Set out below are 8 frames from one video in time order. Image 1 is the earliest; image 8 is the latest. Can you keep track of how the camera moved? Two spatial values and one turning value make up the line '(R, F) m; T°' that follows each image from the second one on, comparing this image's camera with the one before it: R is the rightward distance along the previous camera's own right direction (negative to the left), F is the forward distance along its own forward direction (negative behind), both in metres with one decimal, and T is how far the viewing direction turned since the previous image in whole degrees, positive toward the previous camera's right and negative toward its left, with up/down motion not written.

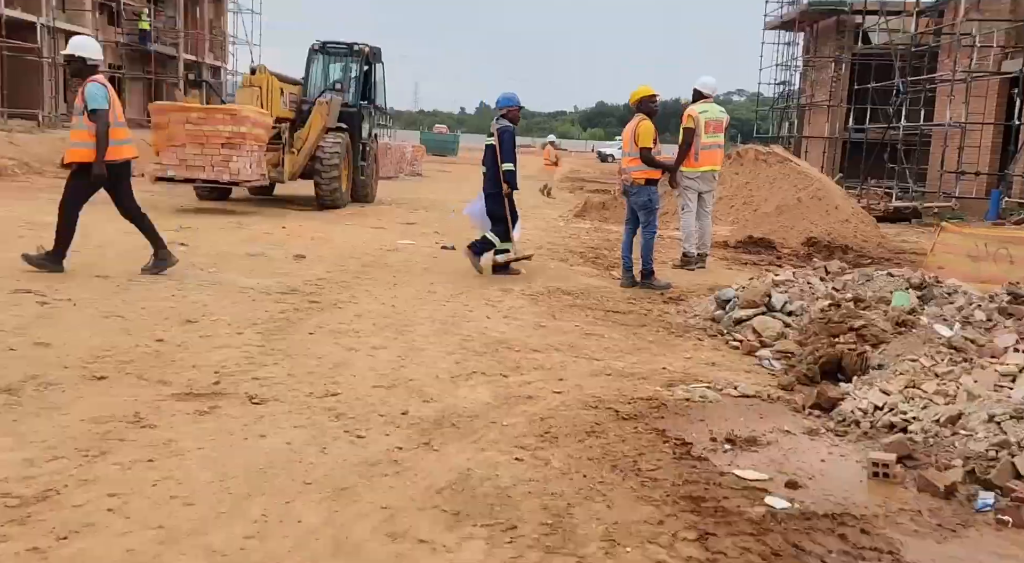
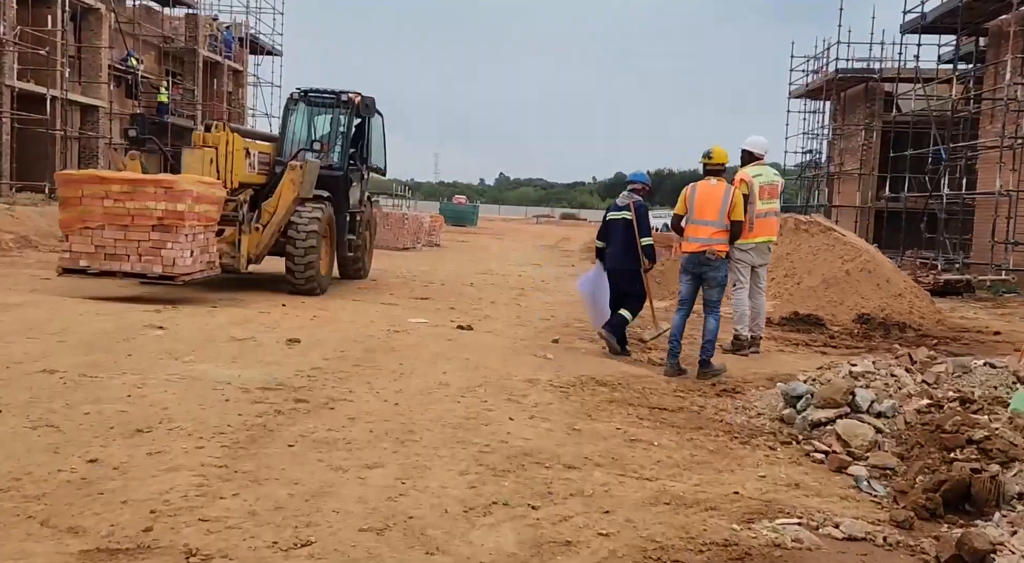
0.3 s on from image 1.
(-0.1, +1.3) m; -1°
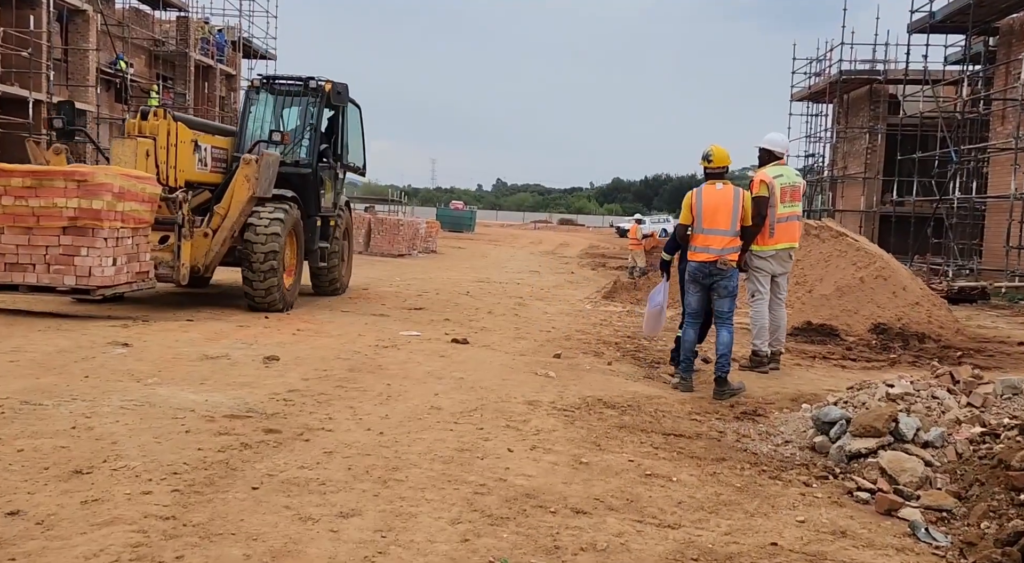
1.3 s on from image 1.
(0.0, +0.8) m; 0°
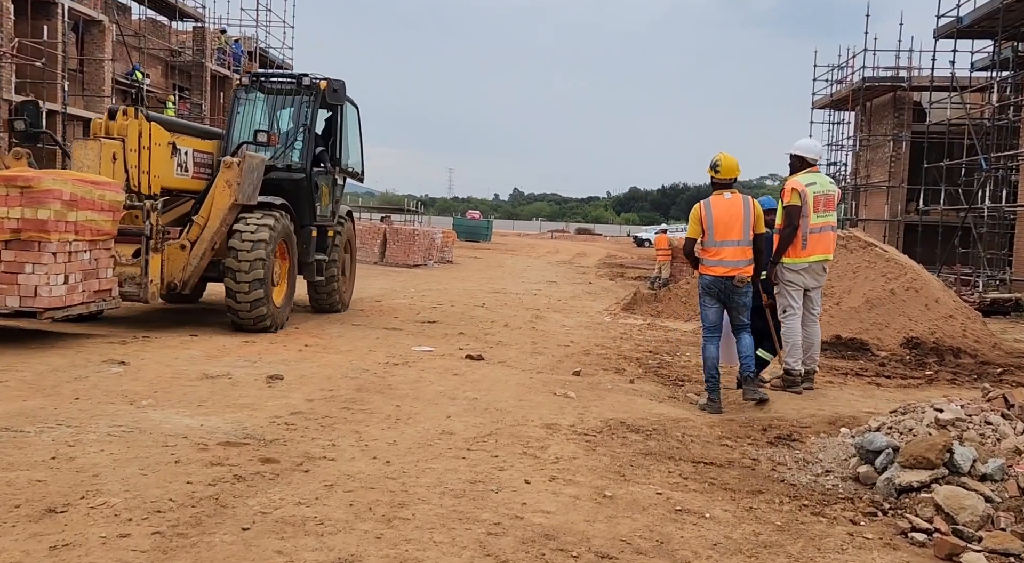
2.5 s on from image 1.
(0.0, +0.5) m; -1°
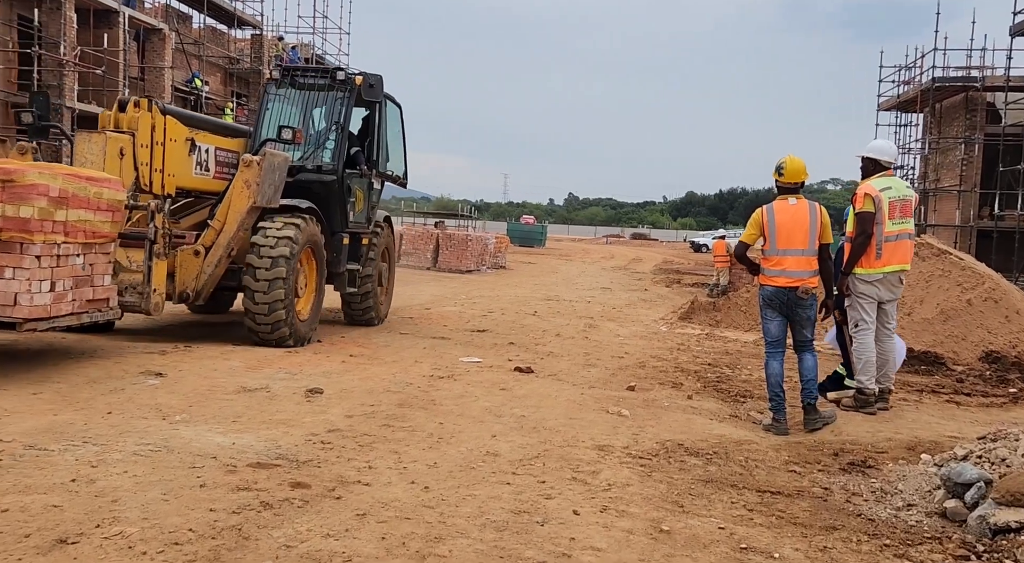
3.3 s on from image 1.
(0.0, +0.4) m; -3°
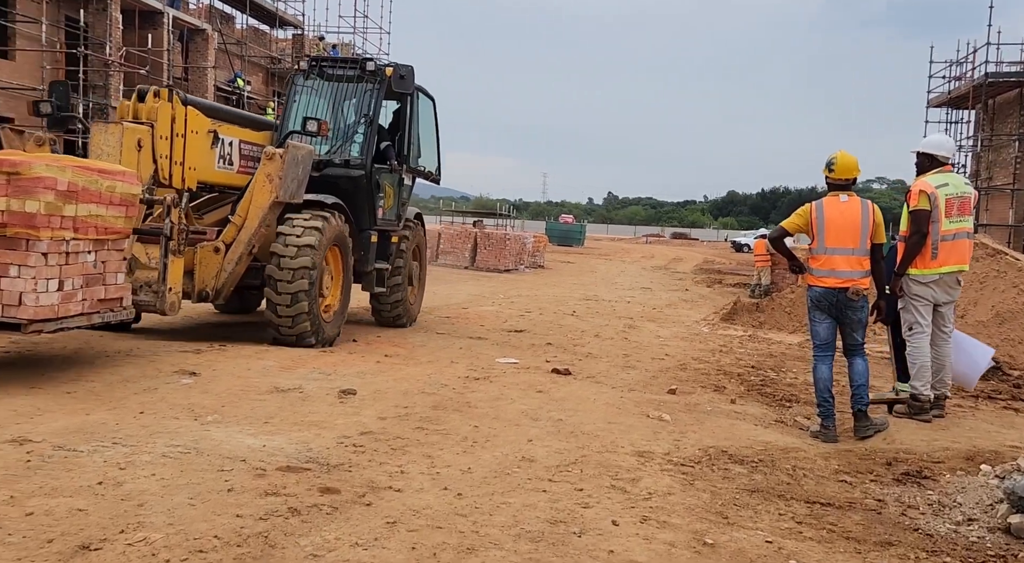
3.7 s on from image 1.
(0.0, +0.2) m; -2°
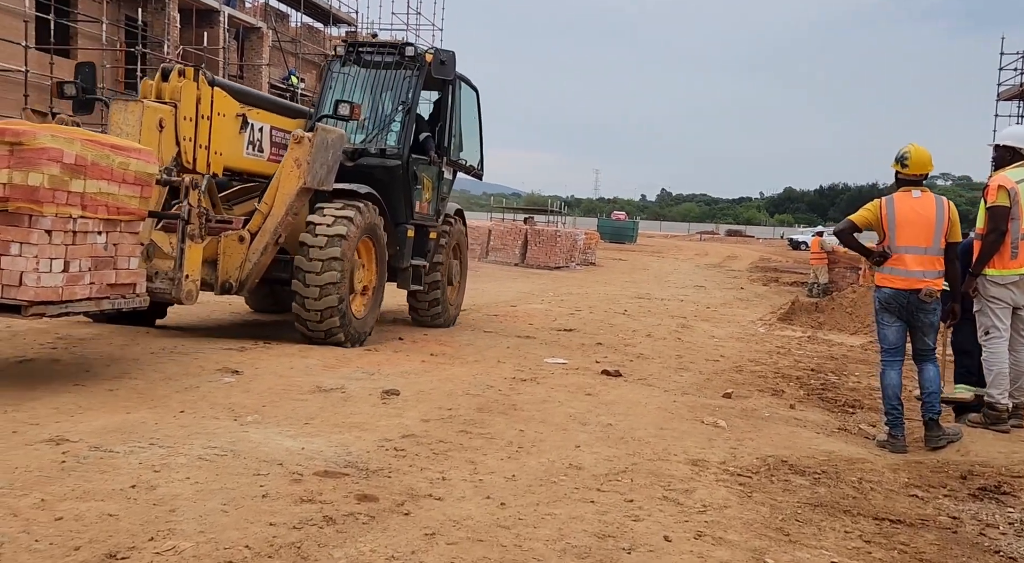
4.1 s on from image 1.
(0.0, +0.3) m; -3°
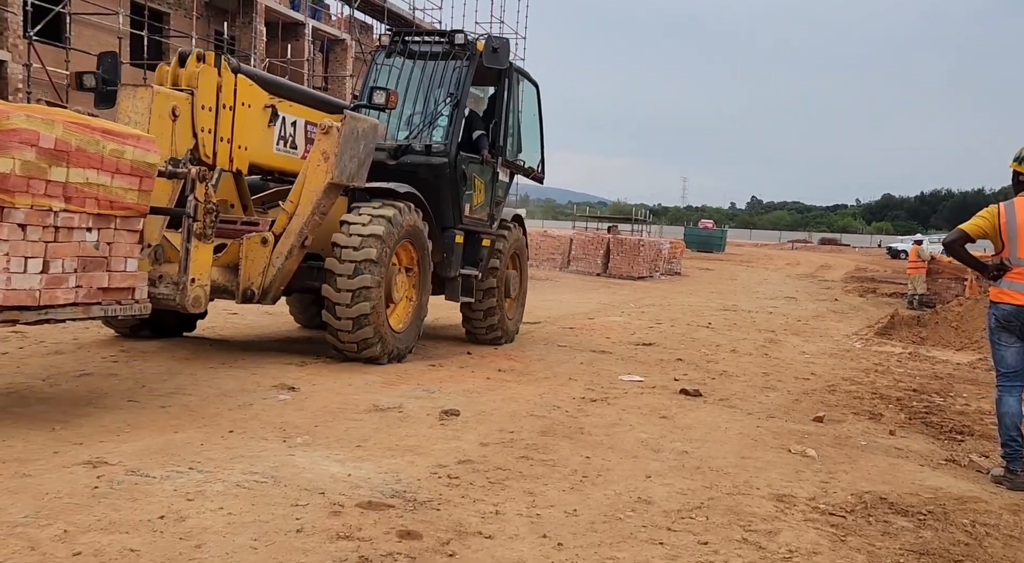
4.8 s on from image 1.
(+0.1, +0.5) m; -5°
